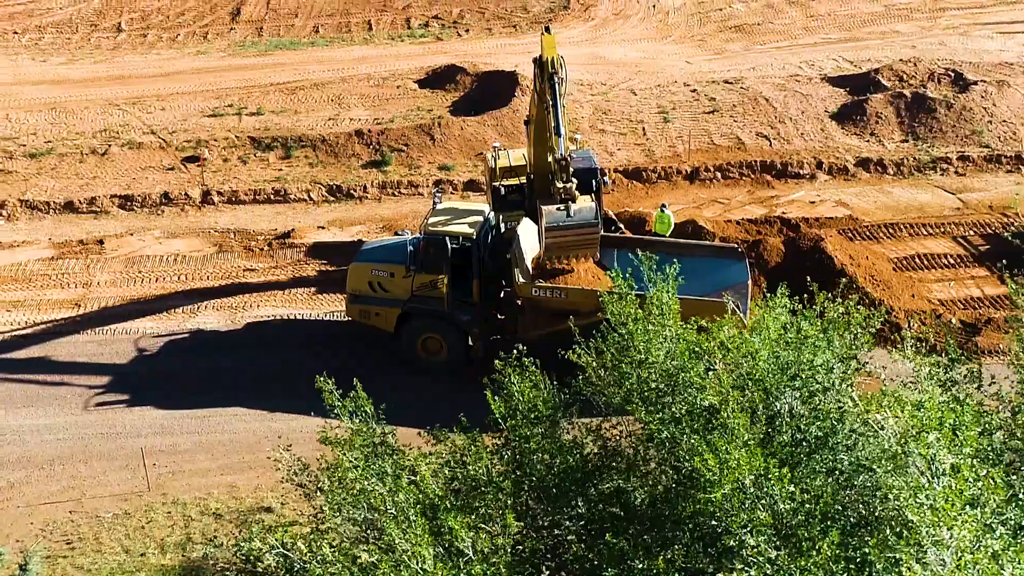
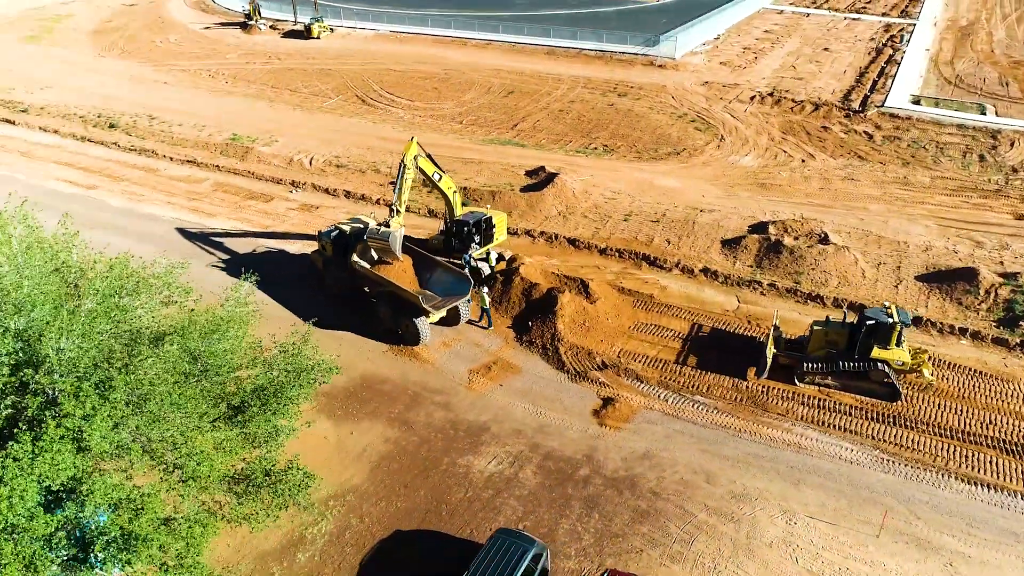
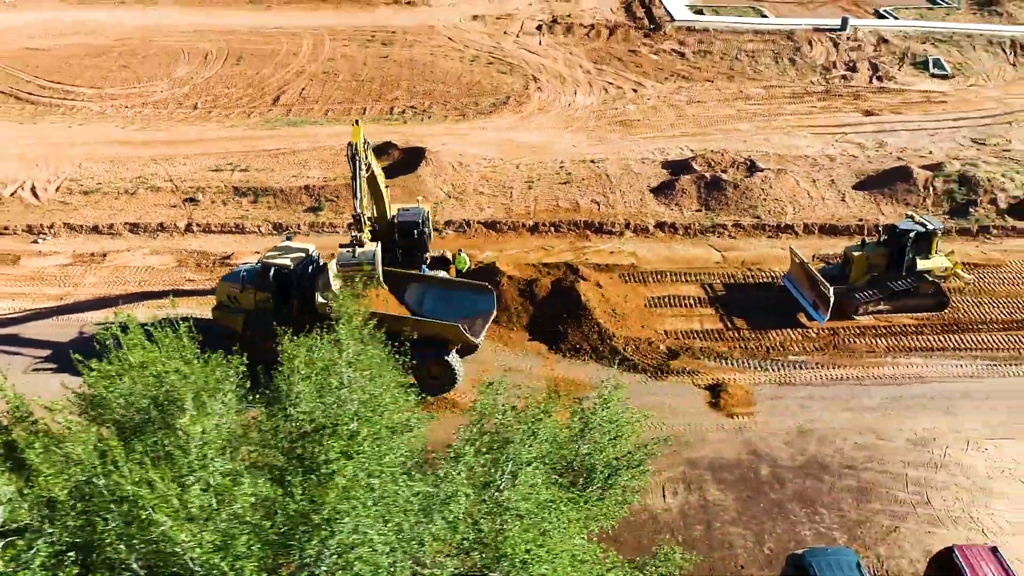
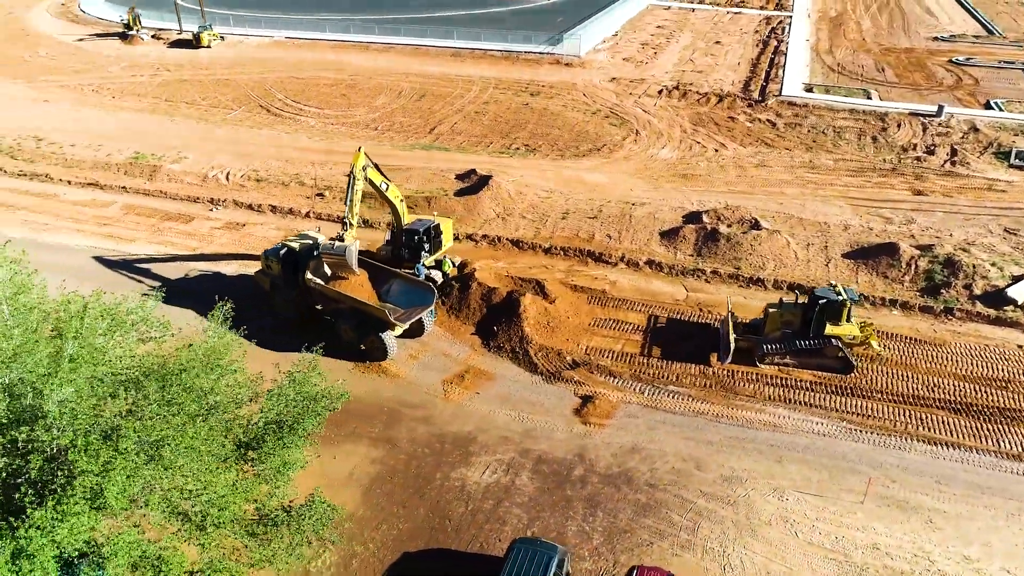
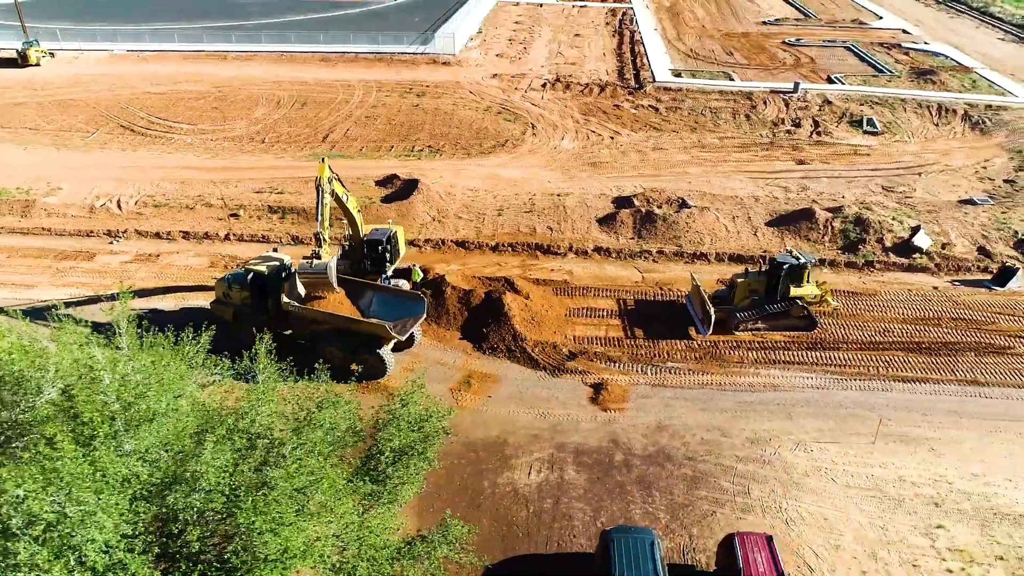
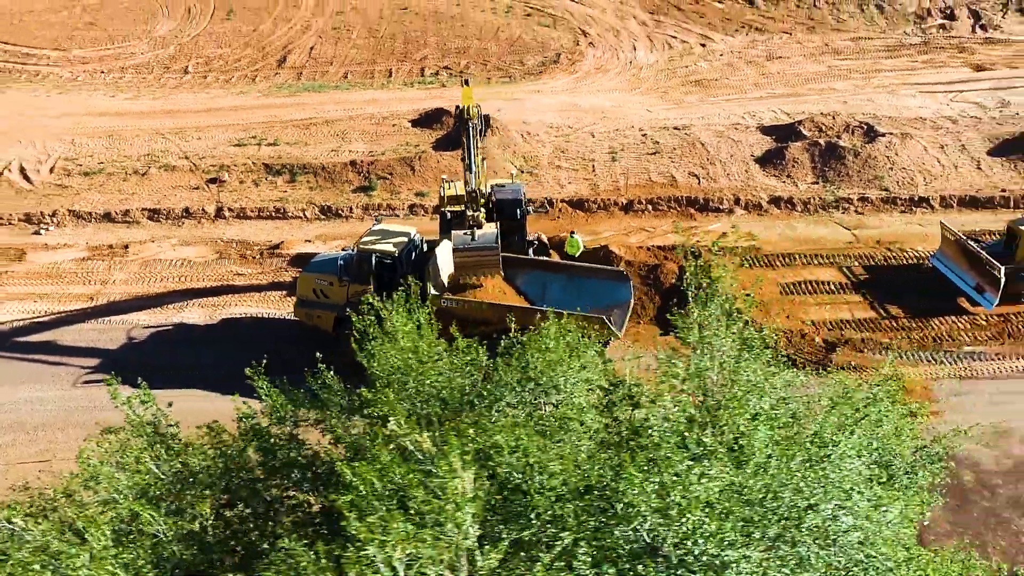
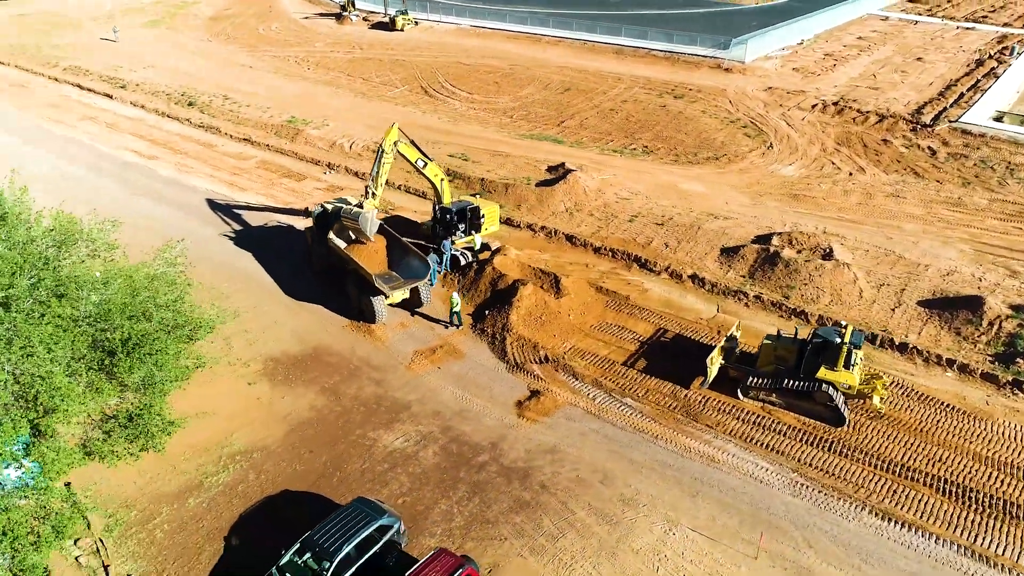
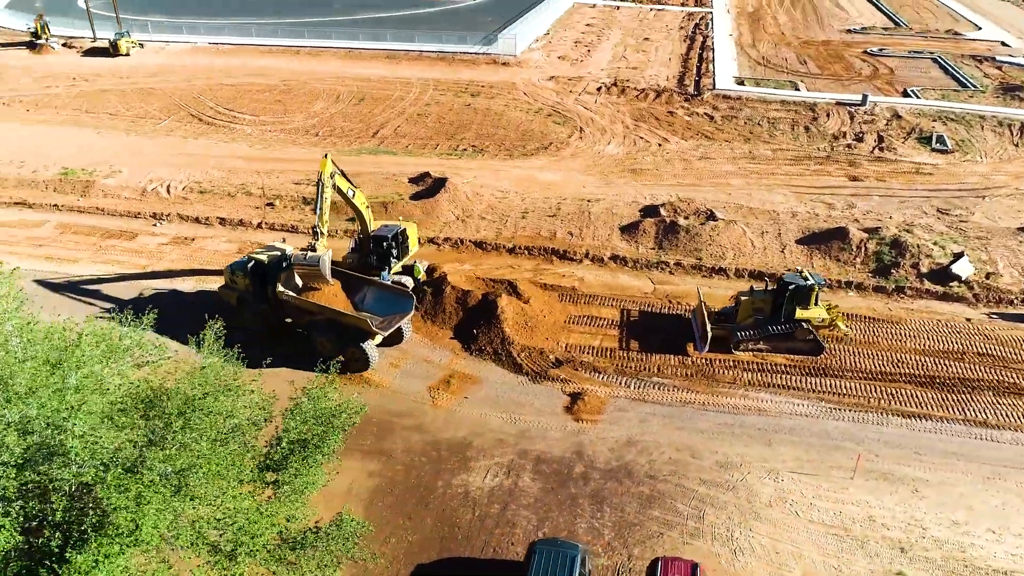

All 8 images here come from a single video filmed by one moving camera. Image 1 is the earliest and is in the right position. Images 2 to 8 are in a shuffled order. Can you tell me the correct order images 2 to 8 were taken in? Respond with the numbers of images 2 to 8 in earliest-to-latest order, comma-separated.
6, 3, 5, 8, 4, 2, 7
